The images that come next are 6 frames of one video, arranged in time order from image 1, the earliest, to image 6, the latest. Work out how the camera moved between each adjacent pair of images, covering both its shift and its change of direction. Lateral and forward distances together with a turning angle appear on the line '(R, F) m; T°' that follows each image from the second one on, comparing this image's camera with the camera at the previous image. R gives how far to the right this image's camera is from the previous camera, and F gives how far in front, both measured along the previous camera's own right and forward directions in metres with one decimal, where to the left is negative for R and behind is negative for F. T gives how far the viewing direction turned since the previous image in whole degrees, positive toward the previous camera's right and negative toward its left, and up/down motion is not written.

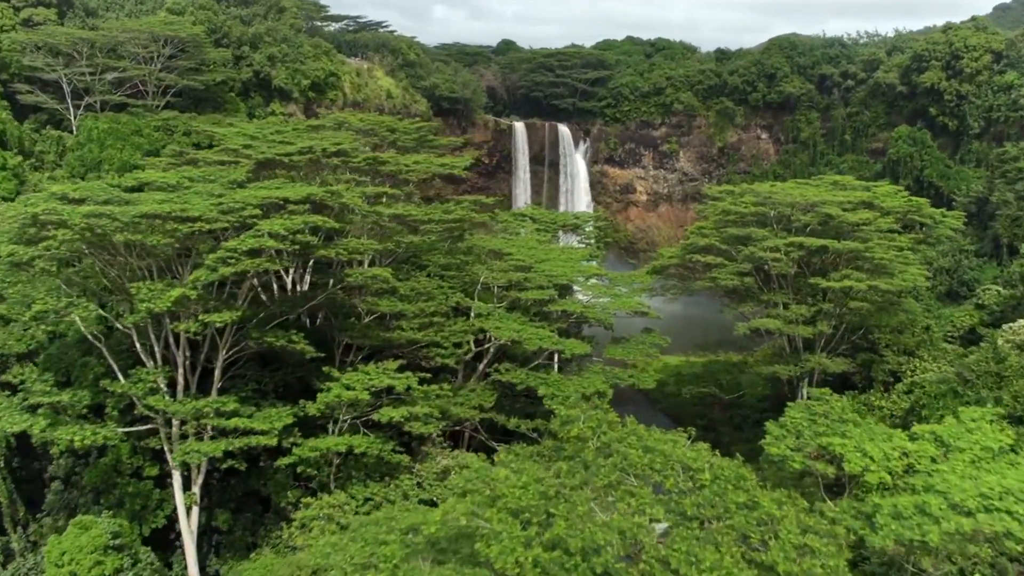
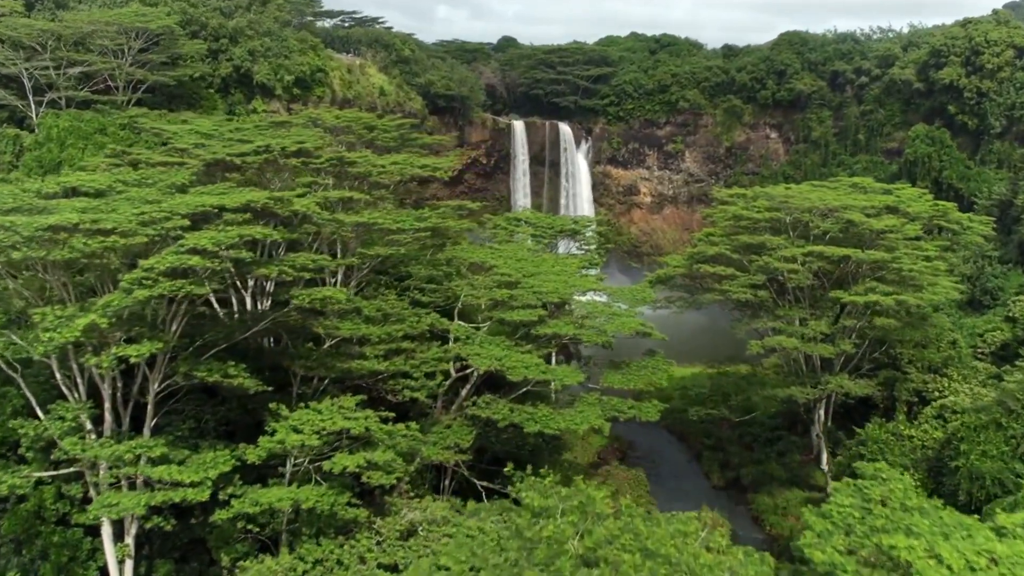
(+0.3, +1.8) m; 0°
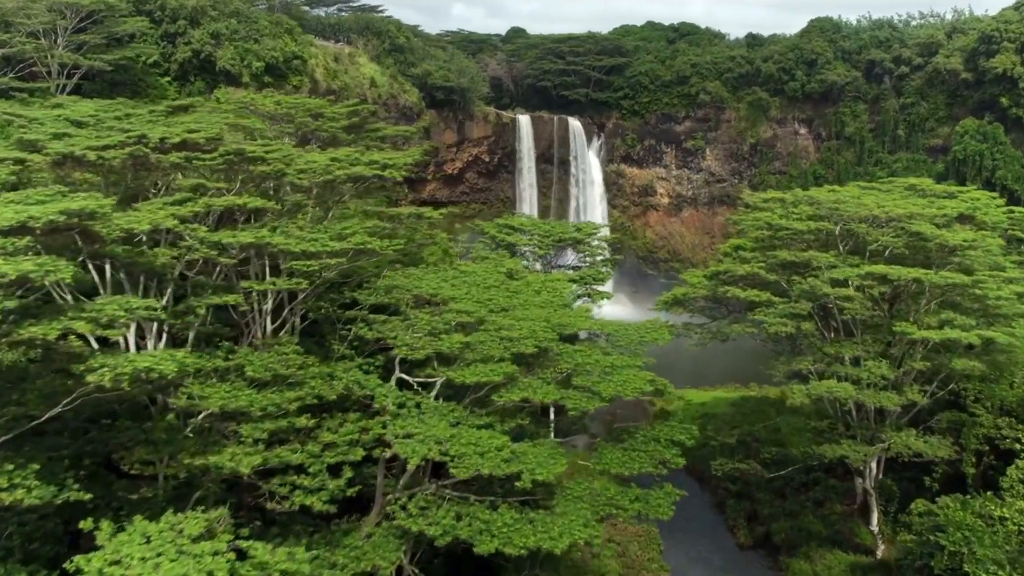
(+0.6, +3.6) m; -1°
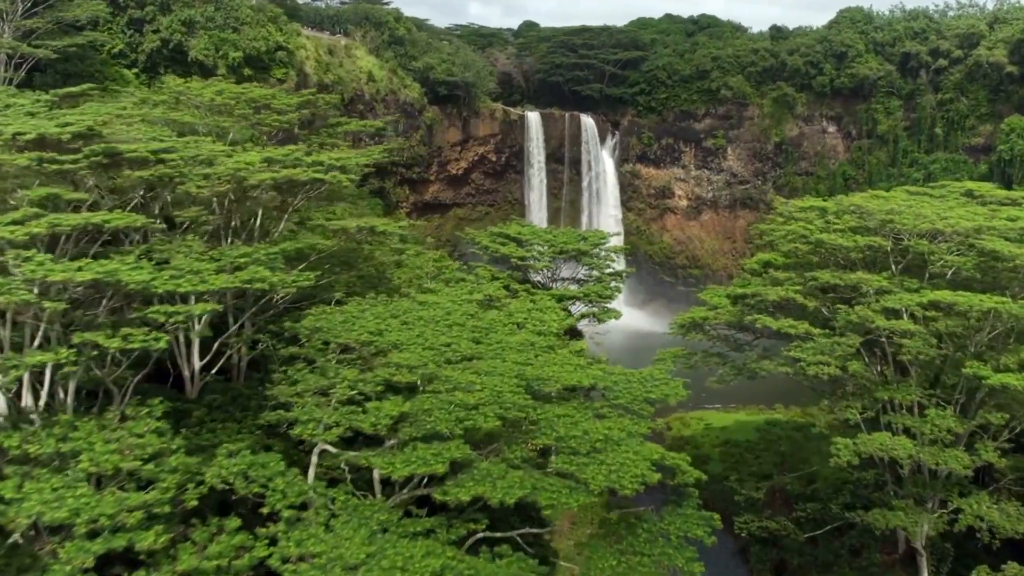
(+0.4, +2.5) m; -1°
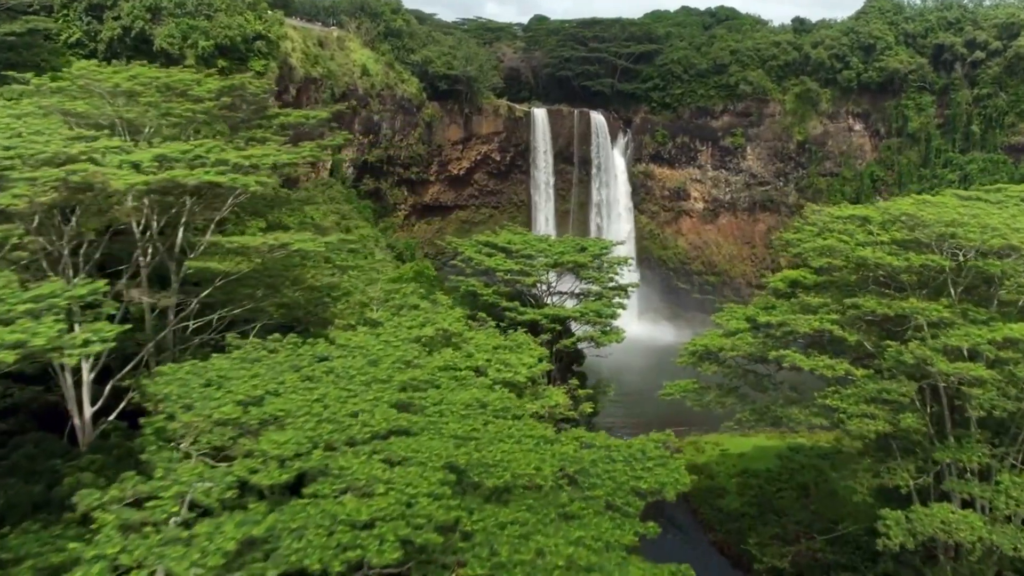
(+0.5, +2.3) m; -1°
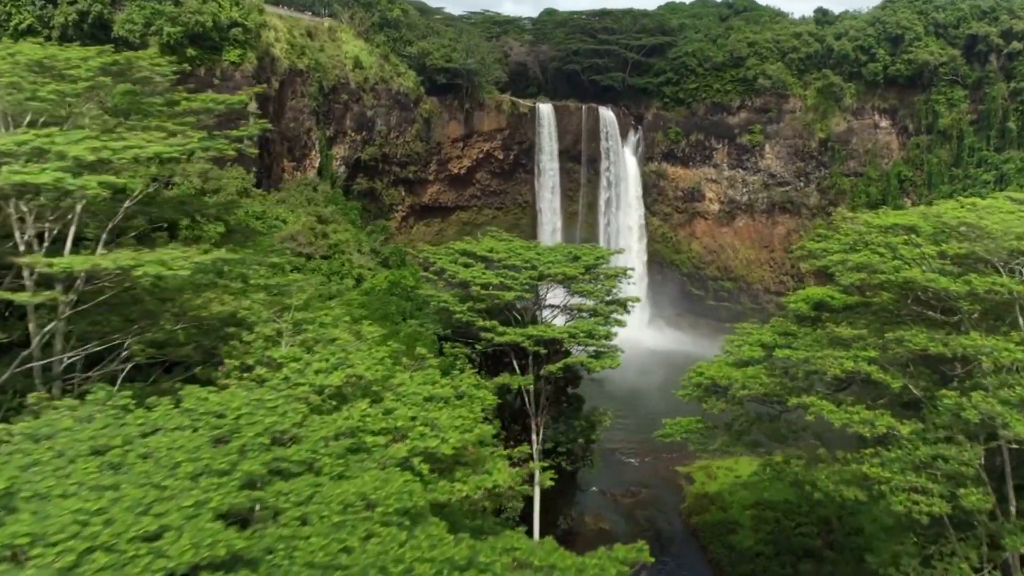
(+0.5, +2.0) m; -1°
